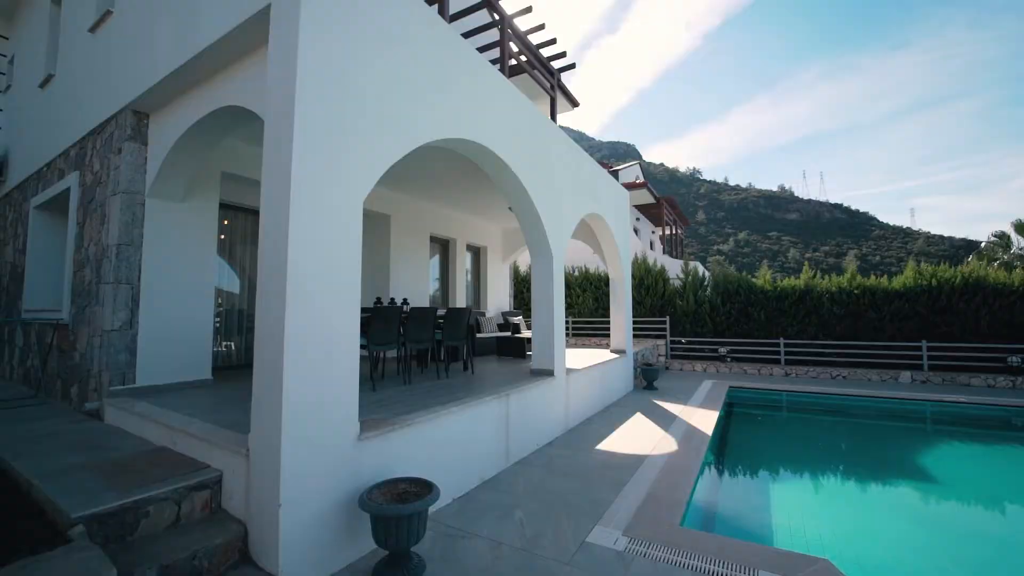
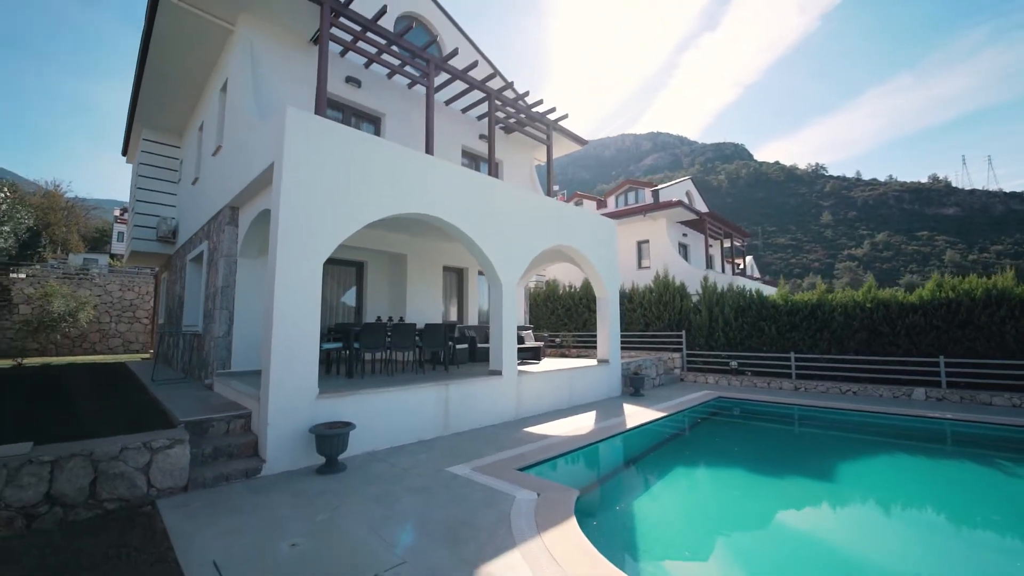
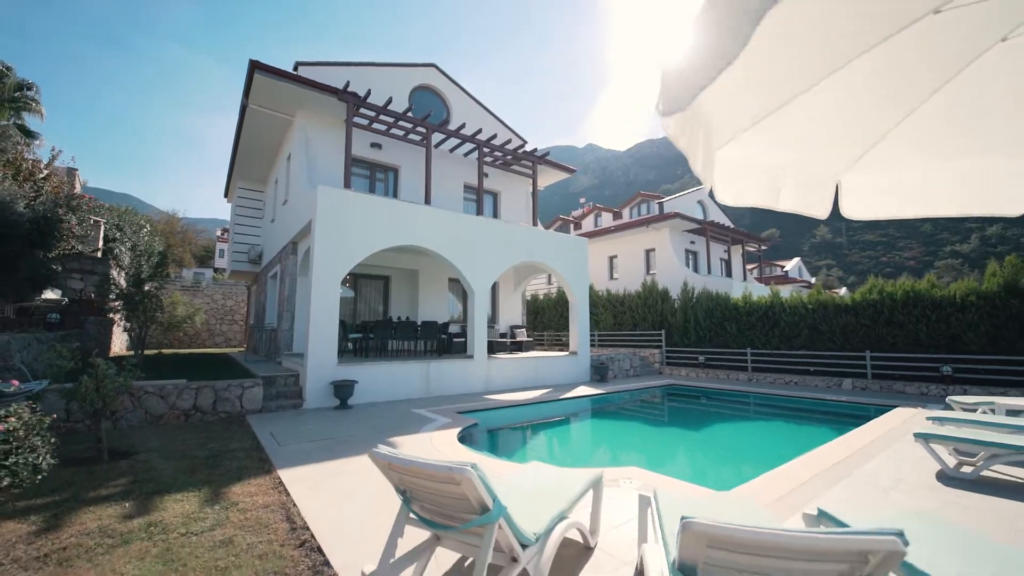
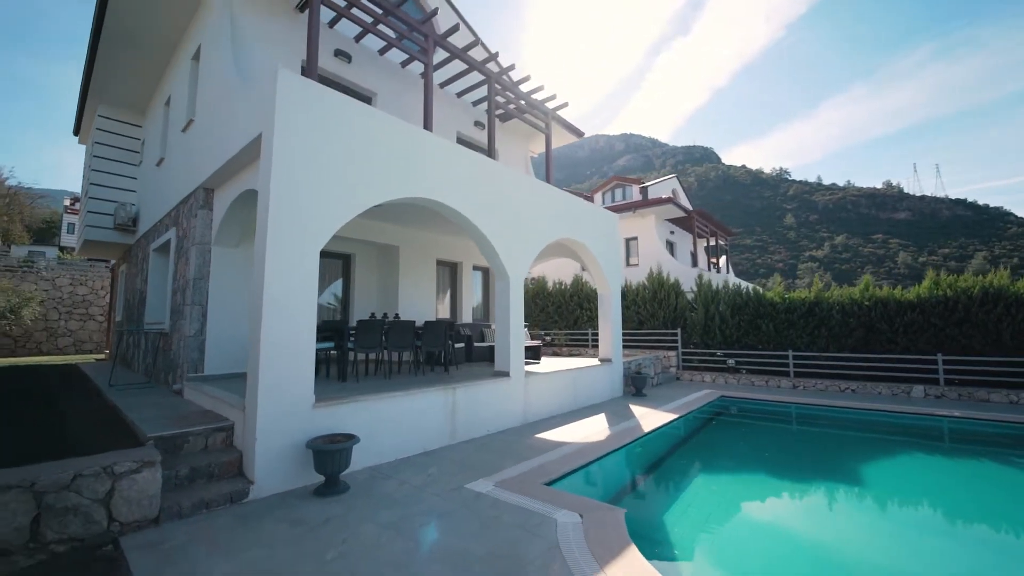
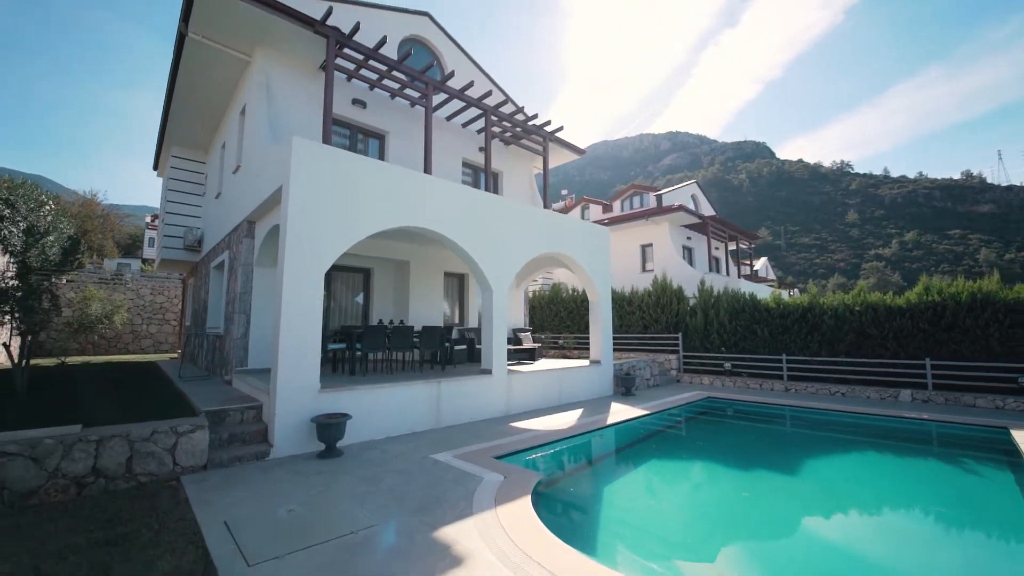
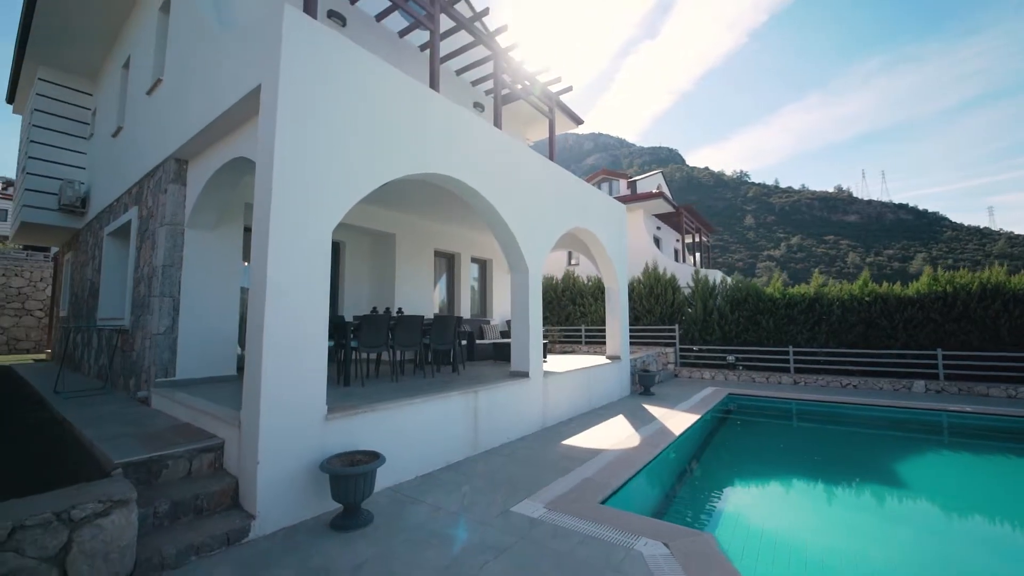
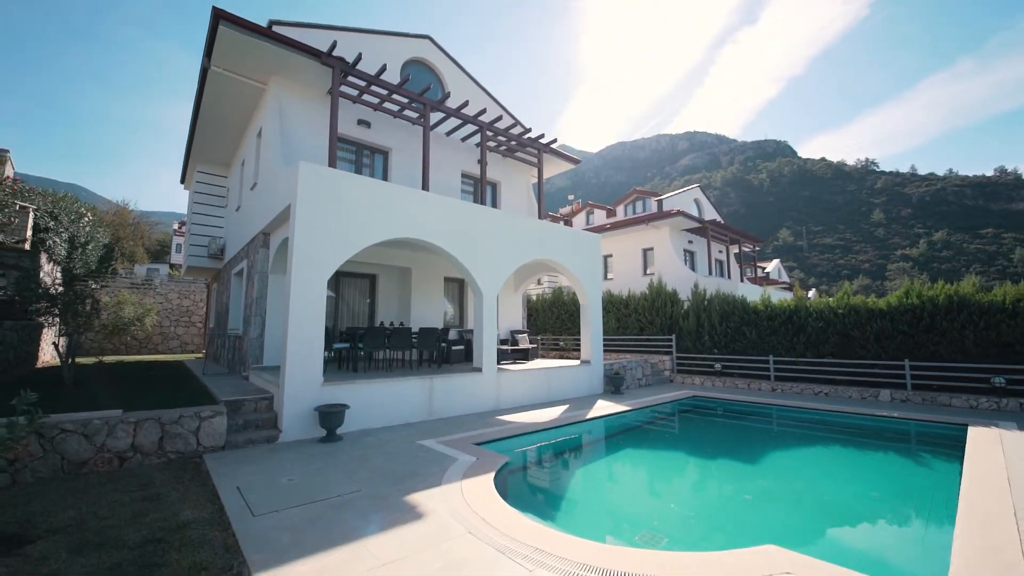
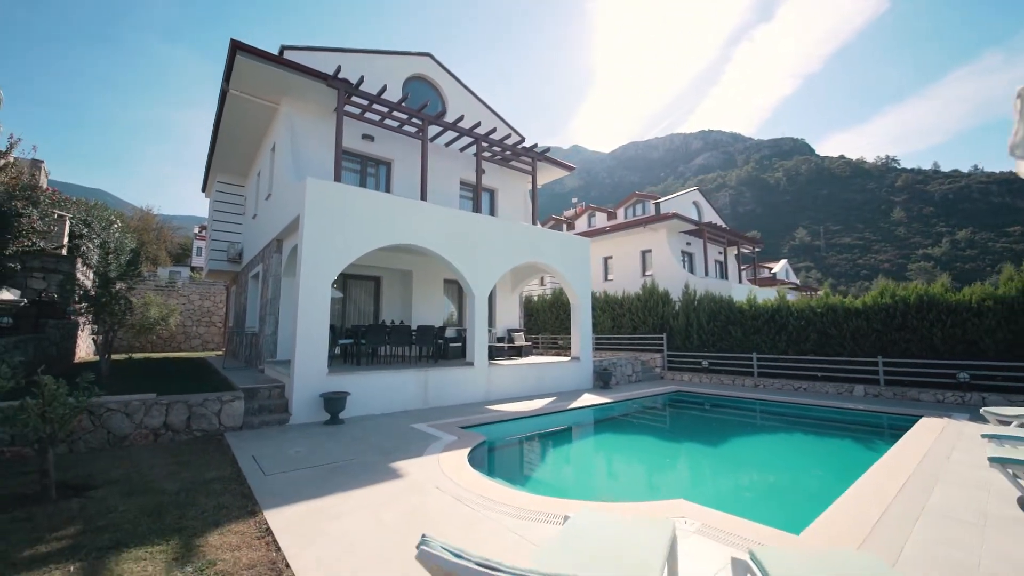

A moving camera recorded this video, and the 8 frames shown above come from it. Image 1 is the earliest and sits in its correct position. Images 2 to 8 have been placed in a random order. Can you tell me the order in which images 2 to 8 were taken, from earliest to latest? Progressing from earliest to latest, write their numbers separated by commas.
6, 4, 2, 5, 7, 8, 3
